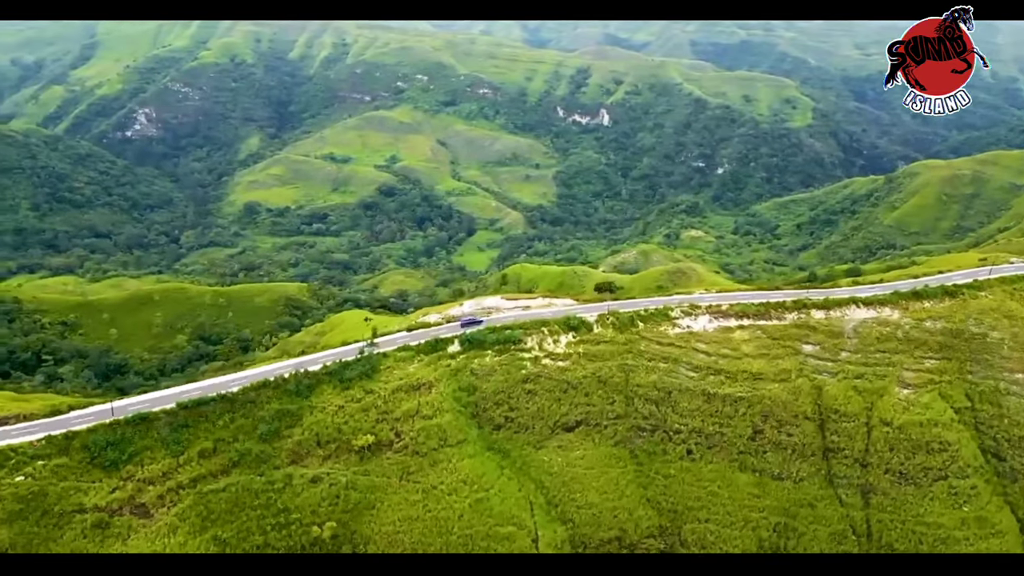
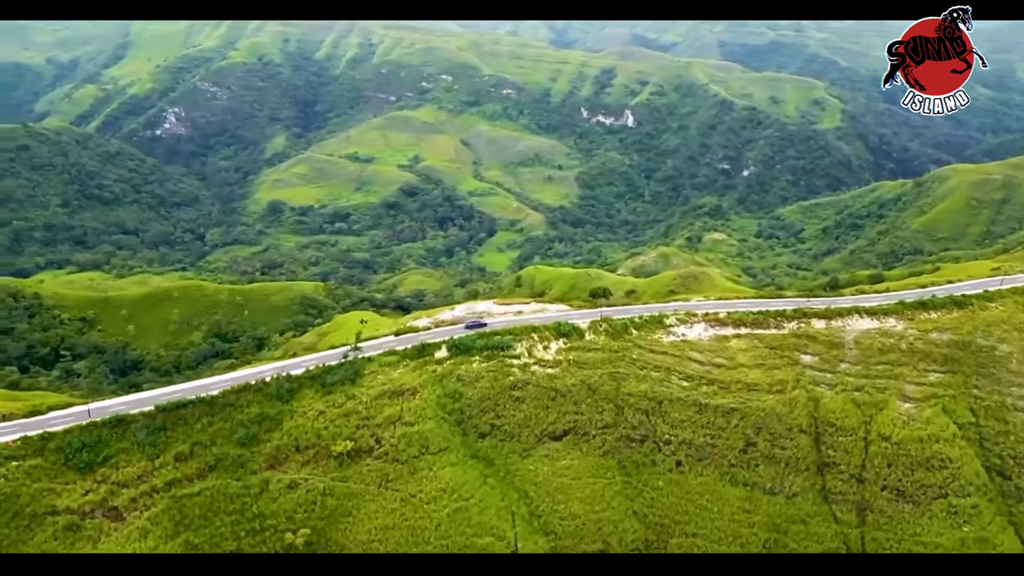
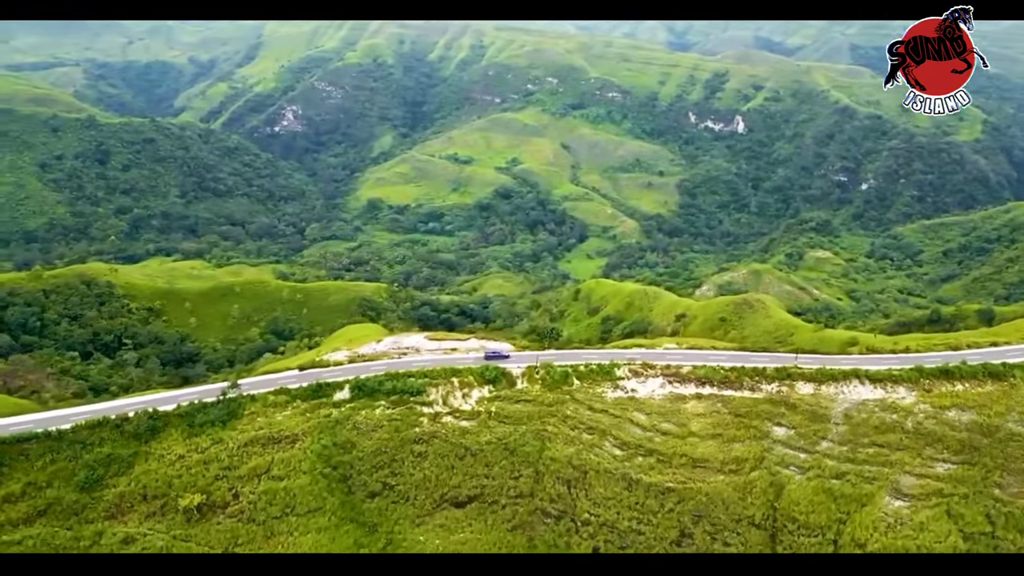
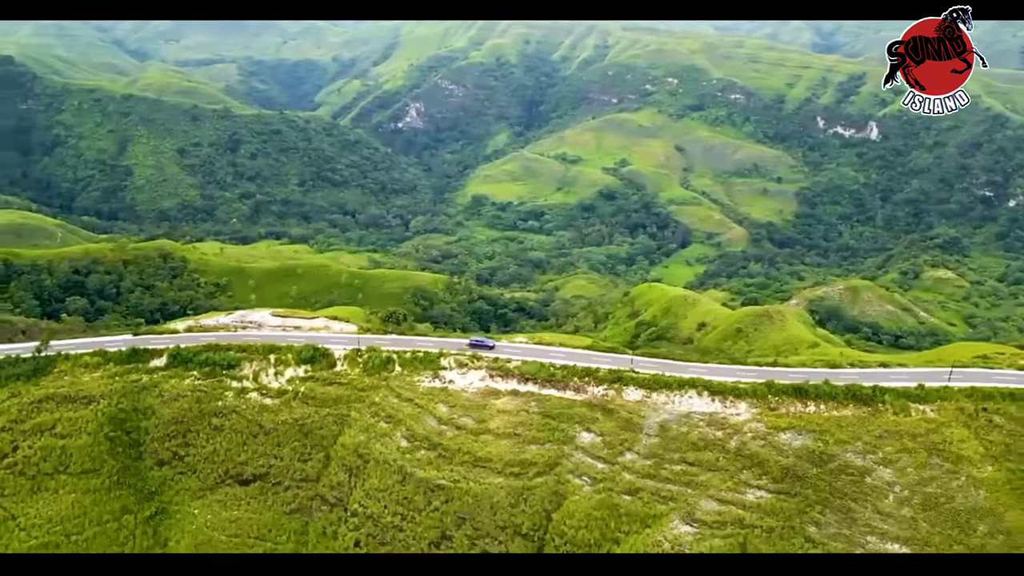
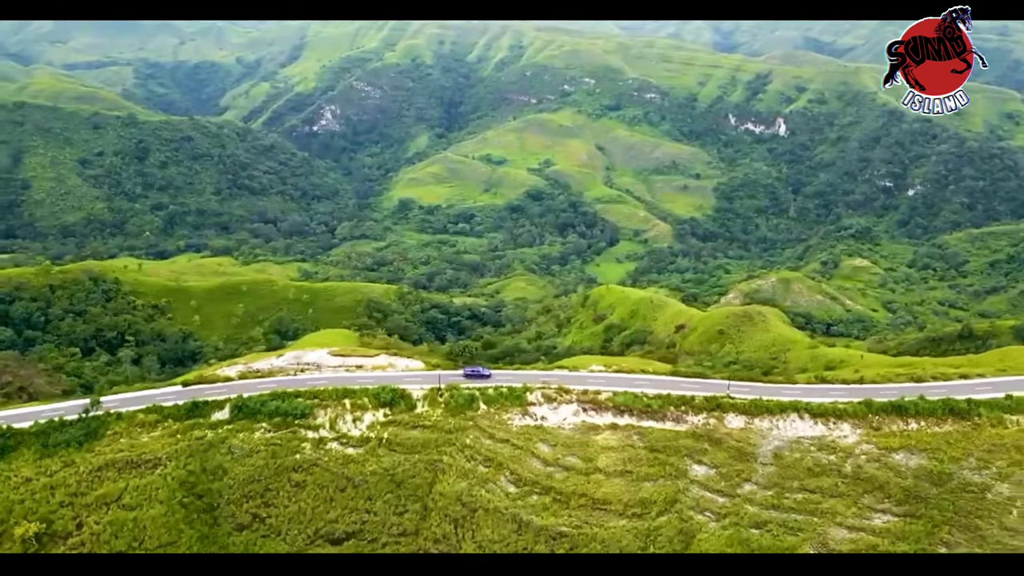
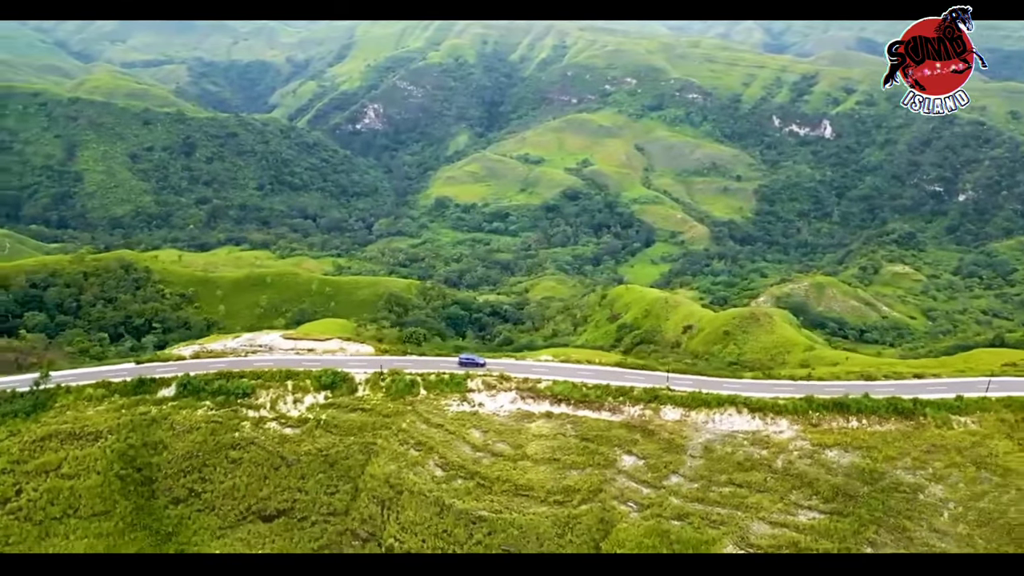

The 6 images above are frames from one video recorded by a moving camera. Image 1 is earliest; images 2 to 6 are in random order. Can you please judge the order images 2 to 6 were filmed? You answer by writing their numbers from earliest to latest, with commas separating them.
2, 3, 5, 6, 4
